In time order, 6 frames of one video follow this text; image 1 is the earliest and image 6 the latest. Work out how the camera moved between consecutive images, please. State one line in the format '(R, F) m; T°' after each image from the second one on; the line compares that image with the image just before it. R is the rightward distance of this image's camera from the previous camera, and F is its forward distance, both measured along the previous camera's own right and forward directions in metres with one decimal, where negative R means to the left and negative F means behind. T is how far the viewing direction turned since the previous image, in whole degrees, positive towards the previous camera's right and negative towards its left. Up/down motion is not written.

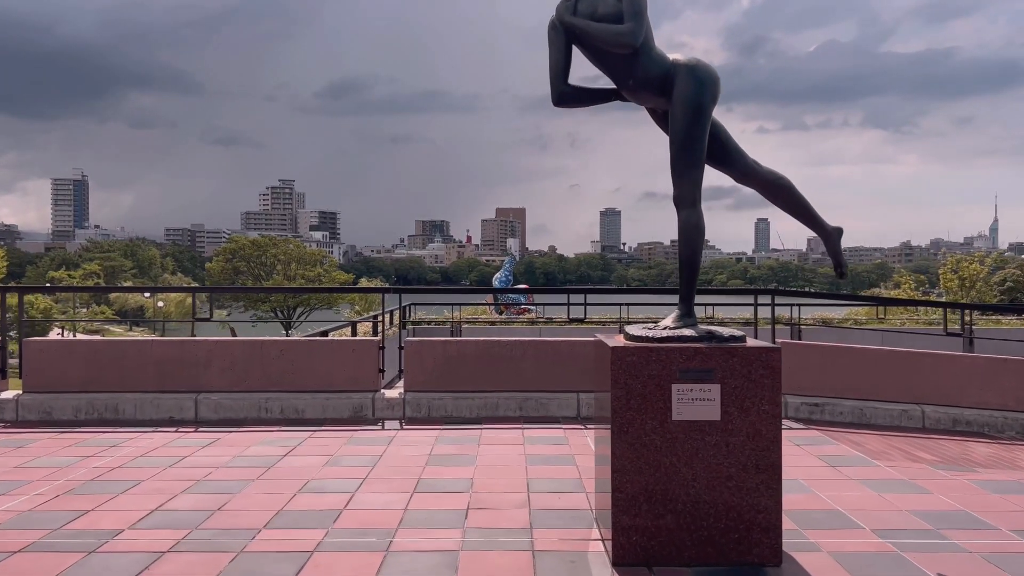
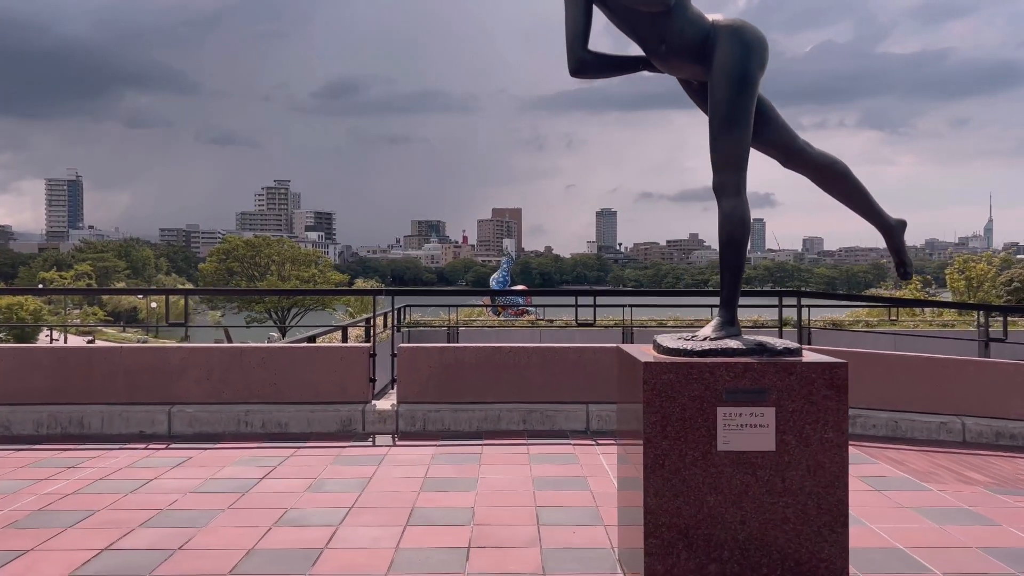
(-0.1, +0.6) m; 0°
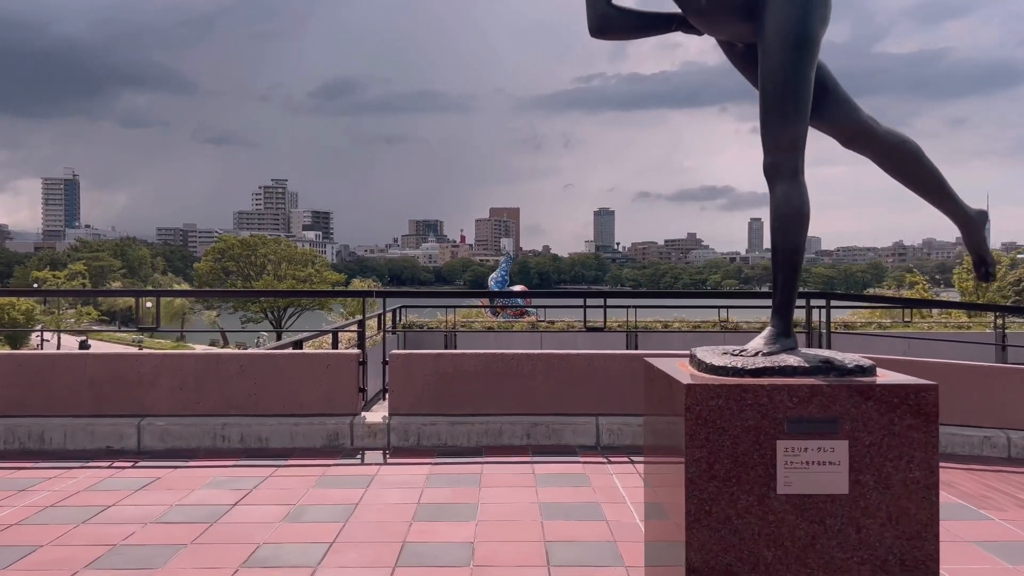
(0.0, +0.6) m; 0°
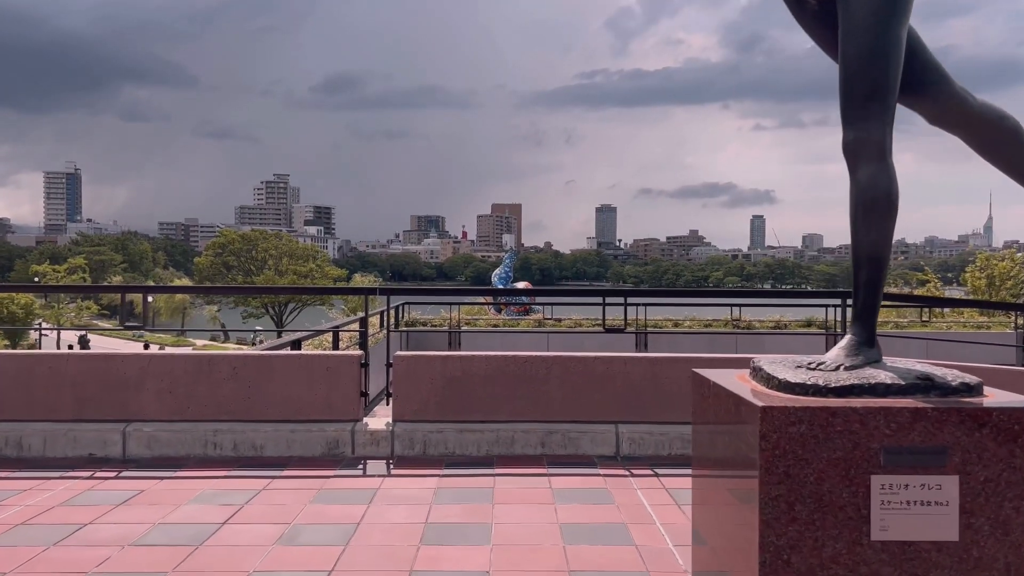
(-0.1, +0.4) m; 0°
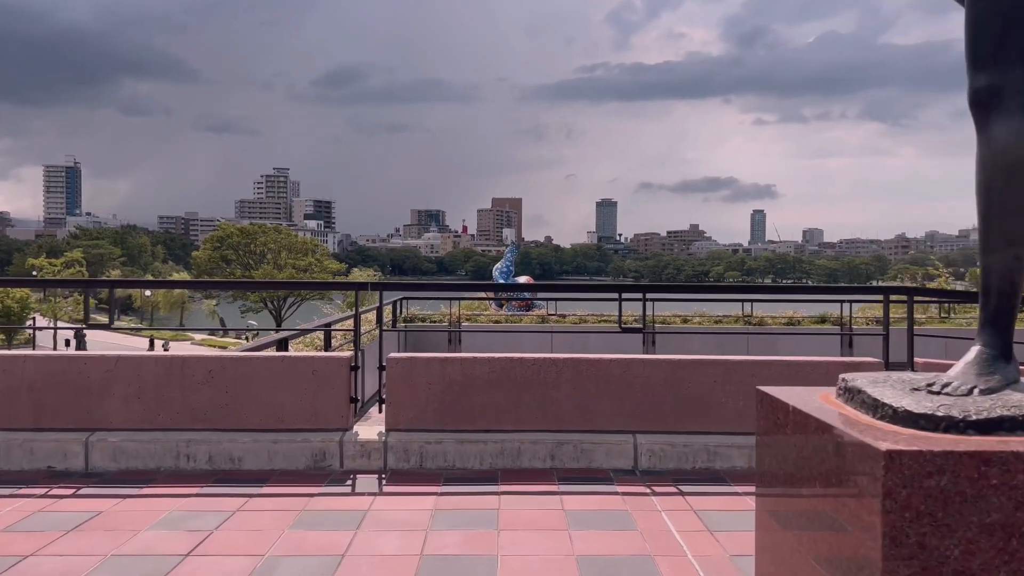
(0.0, +0.6) m; 0°
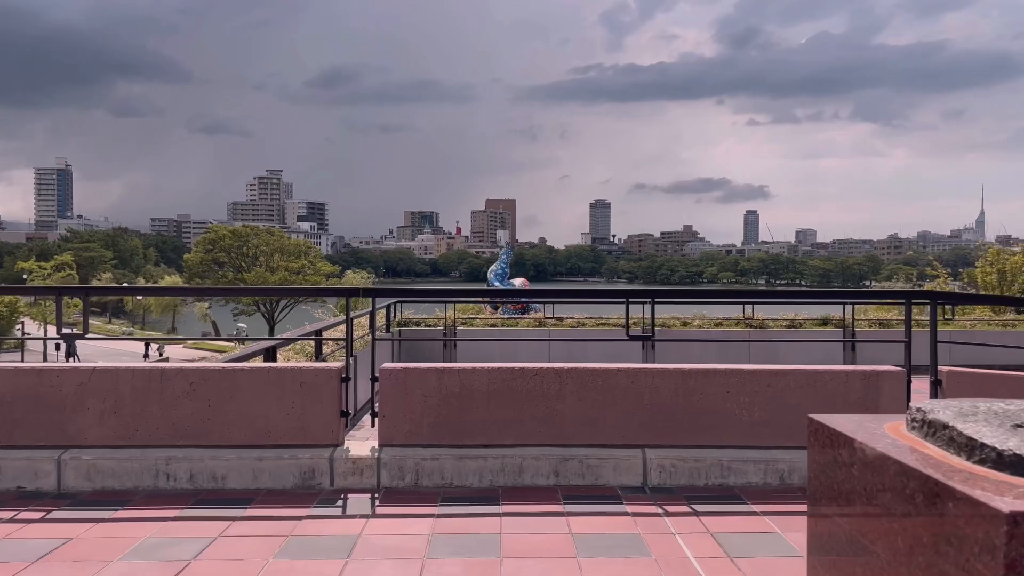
(0.0, +0.3) m; 0°
